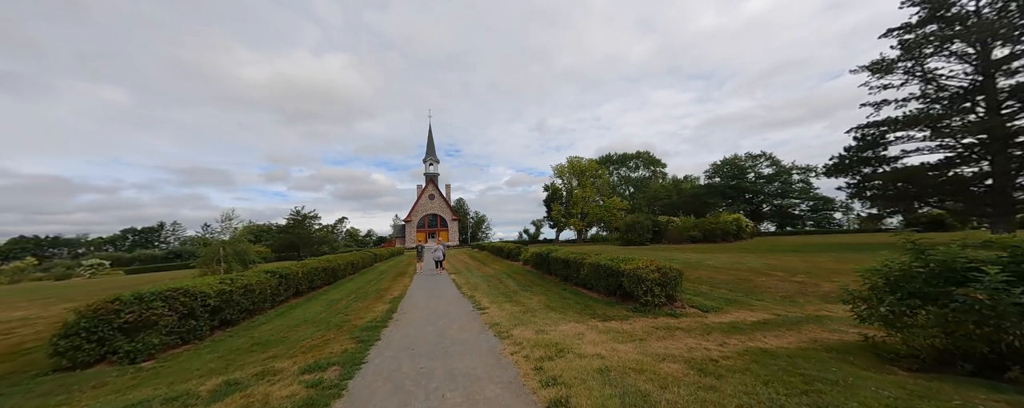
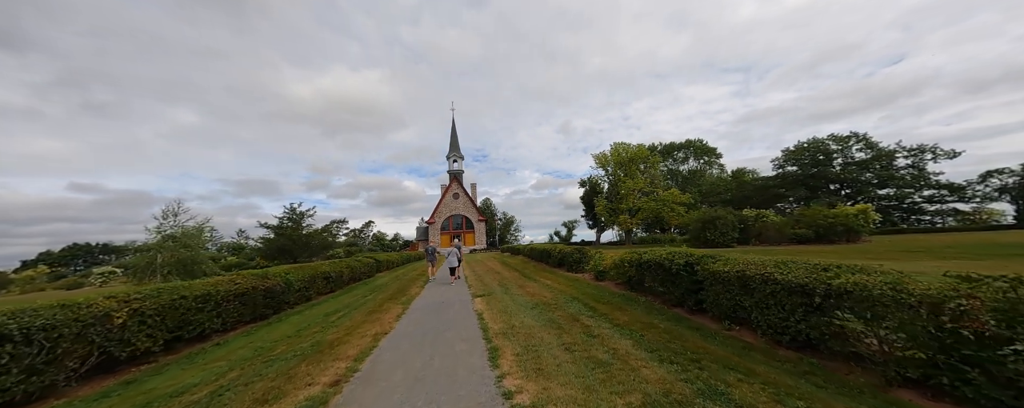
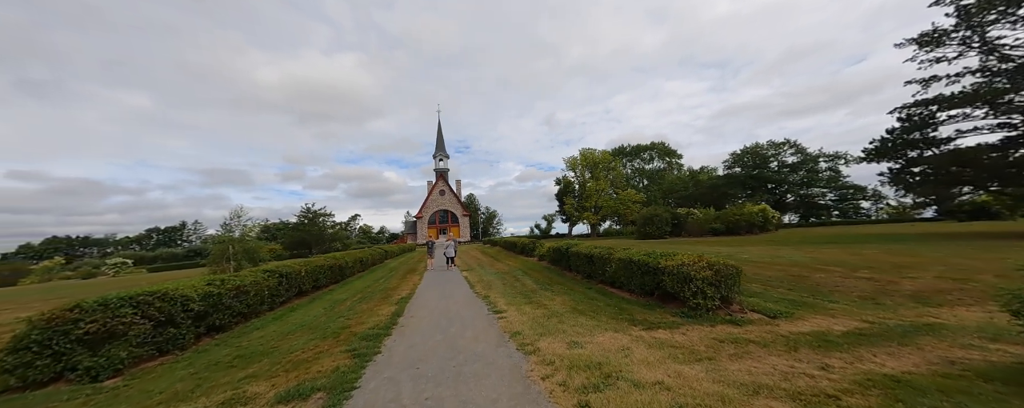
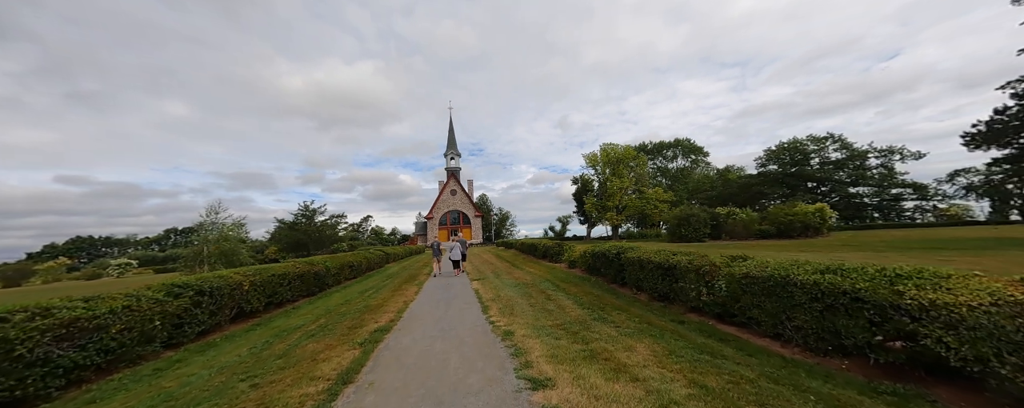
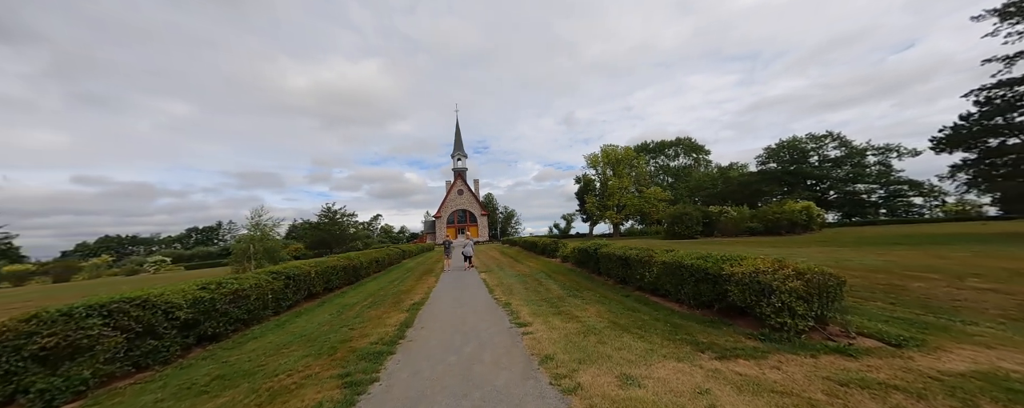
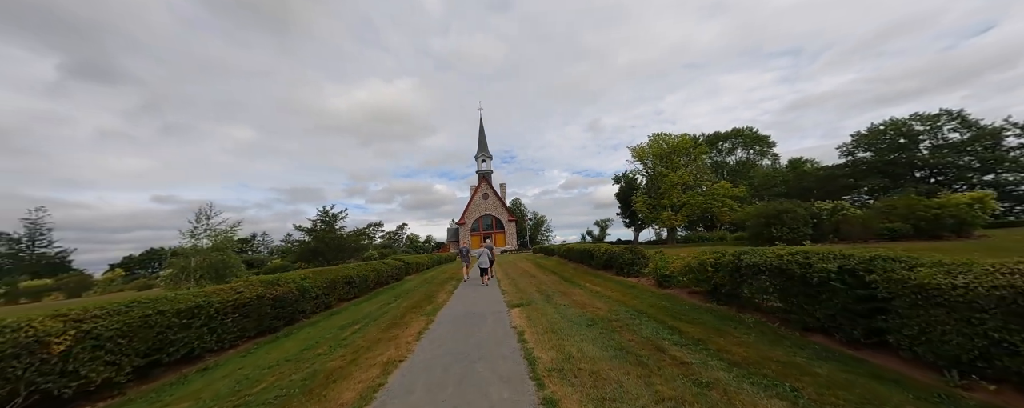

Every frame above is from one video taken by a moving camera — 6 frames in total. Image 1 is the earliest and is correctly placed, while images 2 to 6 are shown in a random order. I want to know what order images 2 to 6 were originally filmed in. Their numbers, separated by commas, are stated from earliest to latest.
3, 5, 4, 2, 6
